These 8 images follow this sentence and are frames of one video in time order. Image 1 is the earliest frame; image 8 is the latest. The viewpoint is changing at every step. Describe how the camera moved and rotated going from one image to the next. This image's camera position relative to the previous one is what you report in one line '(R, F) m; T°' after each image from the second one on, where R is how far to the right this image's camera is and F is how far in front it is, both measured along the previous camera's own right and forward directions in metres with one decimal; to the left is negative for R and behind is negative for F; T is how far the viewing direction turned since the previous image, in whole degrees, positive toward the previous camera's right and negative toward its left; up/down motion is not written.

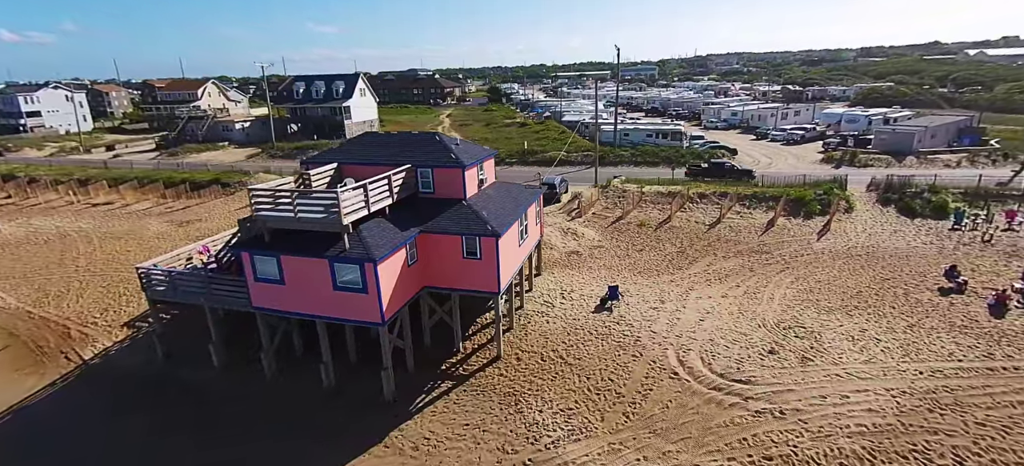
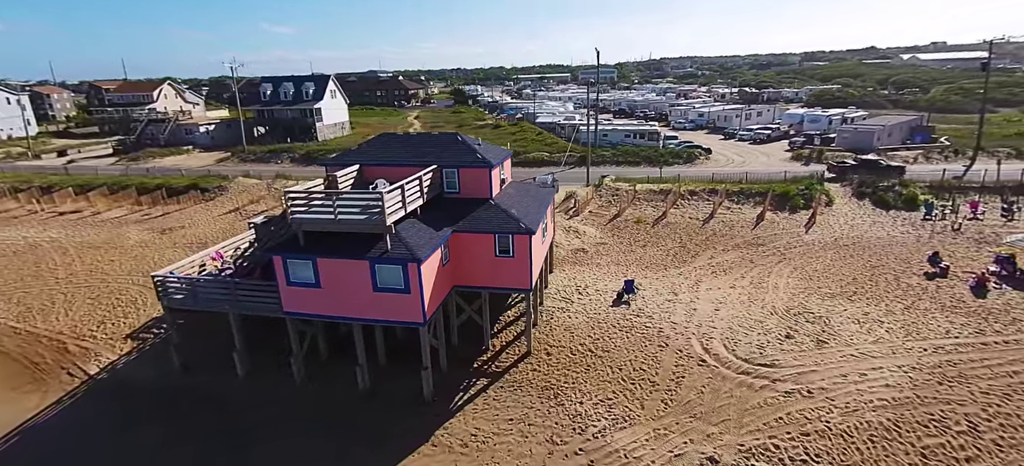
(-2.7, -0.3) m; +5°
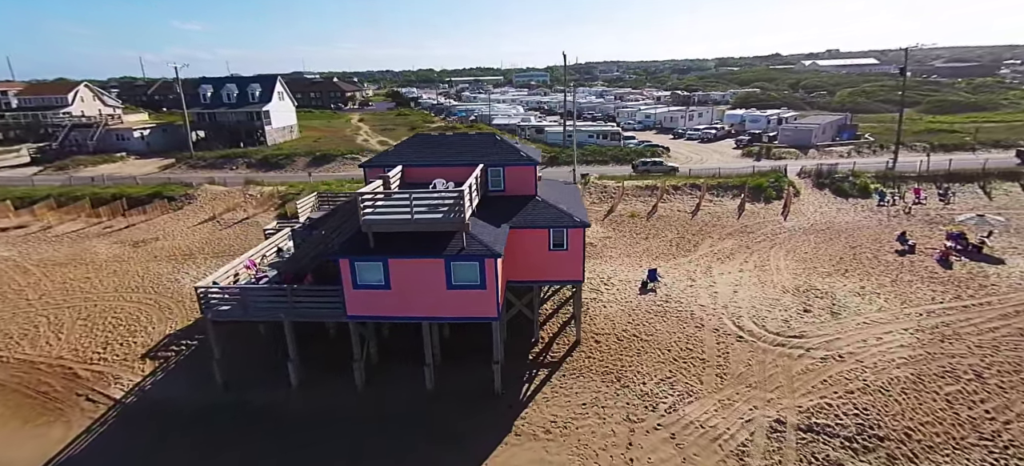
(-4.8, -0.4) m; +8°
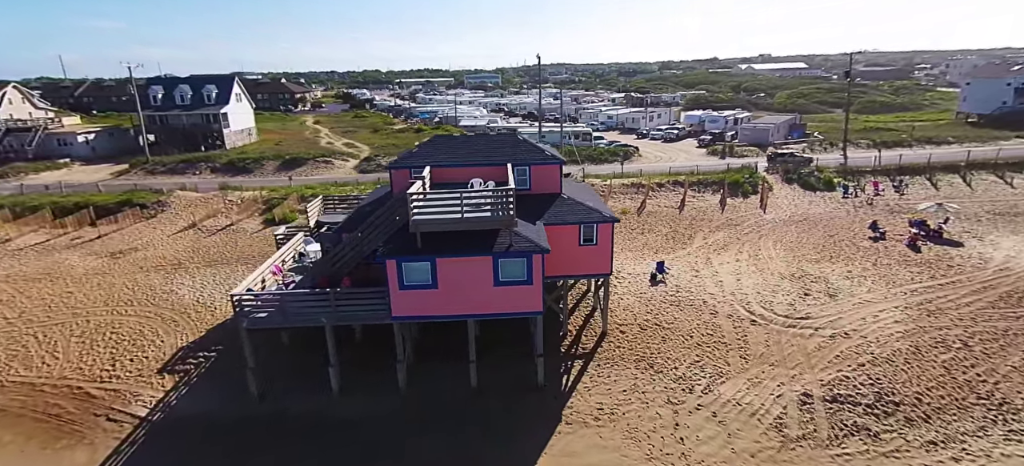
(-3.3, -0.3) m; +6°
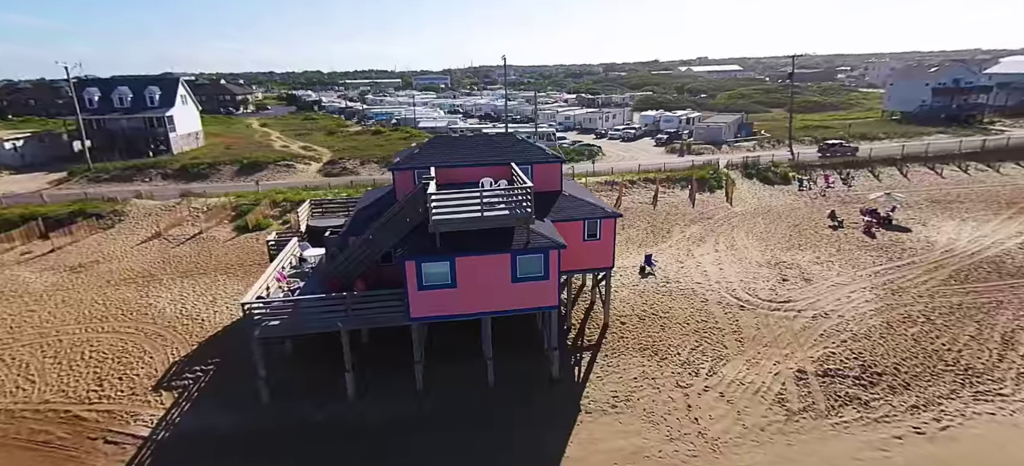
(-2.4, -0.2) m; +6°
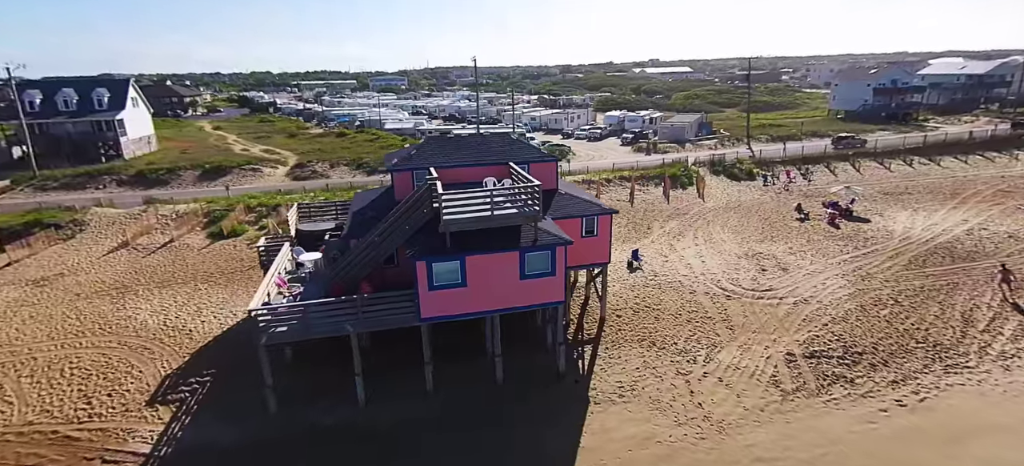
(-1.8, -0.2) m; +5°
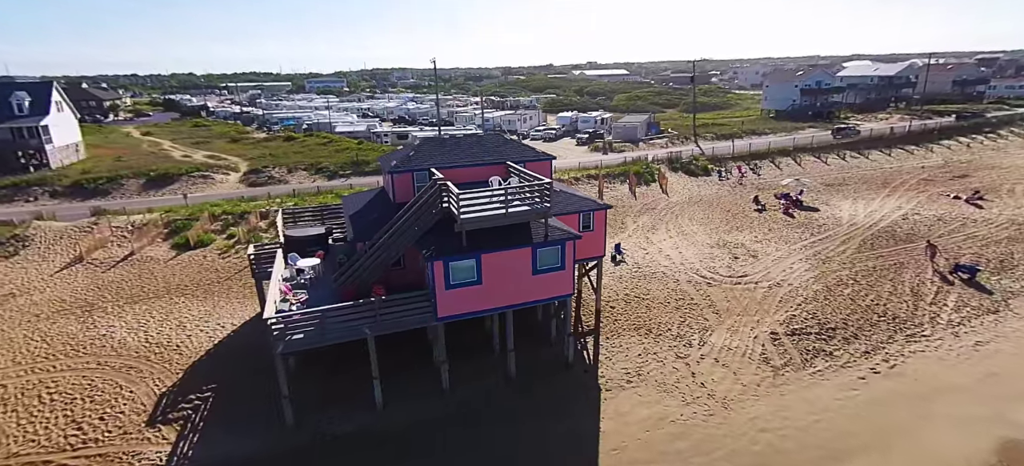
(-2.5, -0.3) m; +7°
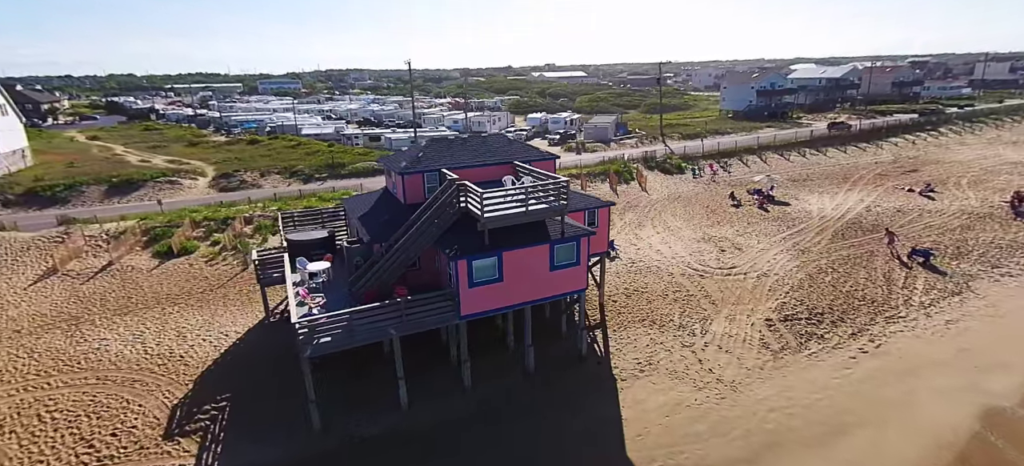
(-2.2, -0.3) m; +5°
